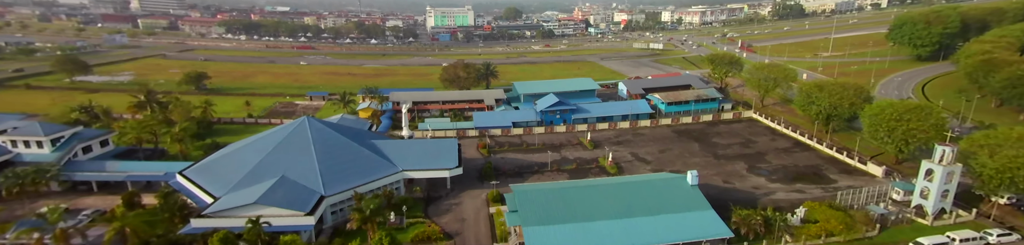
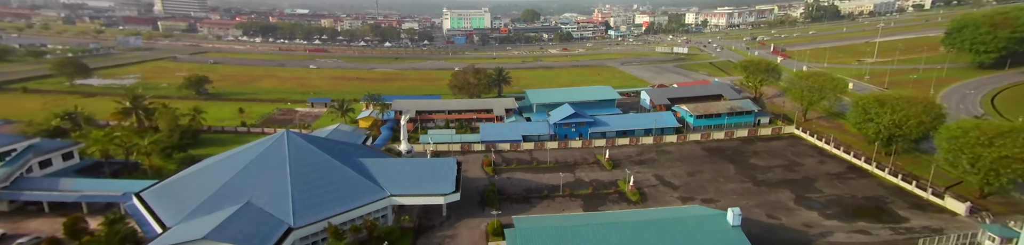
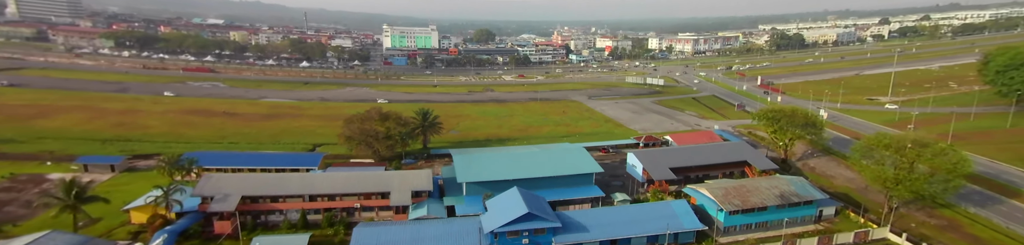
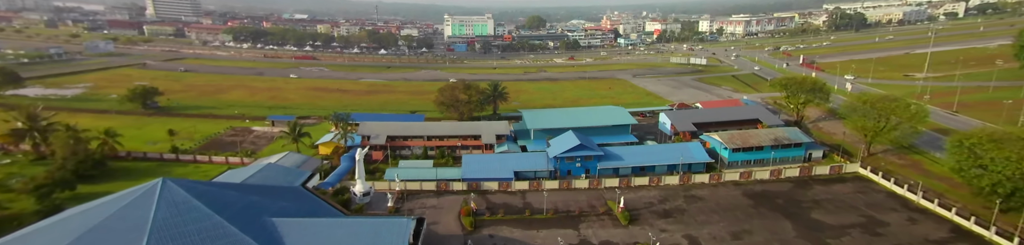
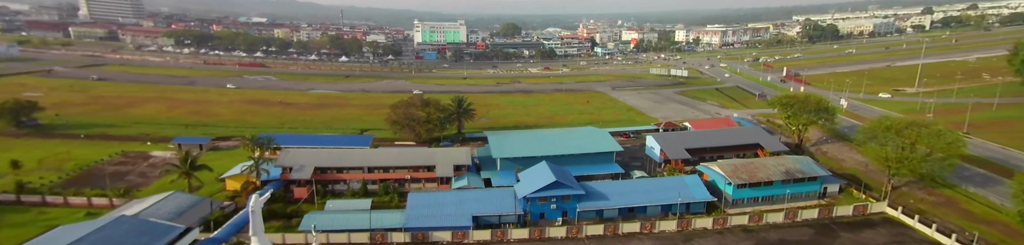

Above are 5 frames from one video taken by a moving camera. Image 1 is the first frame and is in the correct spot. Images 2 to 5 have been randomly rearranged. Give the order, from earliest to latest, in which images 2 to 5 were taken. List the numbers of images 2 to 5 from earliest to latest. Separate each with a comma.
2, 4, 5, 3
